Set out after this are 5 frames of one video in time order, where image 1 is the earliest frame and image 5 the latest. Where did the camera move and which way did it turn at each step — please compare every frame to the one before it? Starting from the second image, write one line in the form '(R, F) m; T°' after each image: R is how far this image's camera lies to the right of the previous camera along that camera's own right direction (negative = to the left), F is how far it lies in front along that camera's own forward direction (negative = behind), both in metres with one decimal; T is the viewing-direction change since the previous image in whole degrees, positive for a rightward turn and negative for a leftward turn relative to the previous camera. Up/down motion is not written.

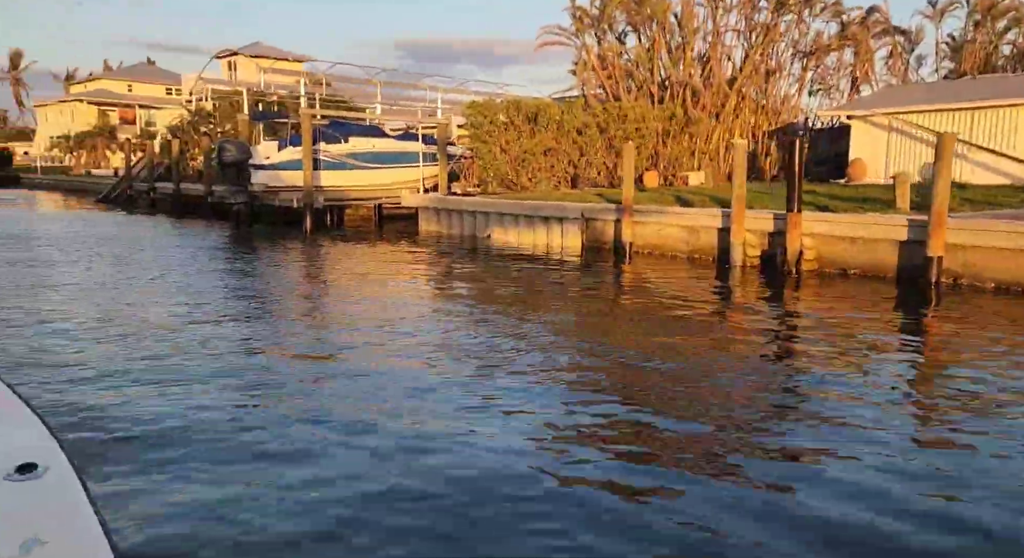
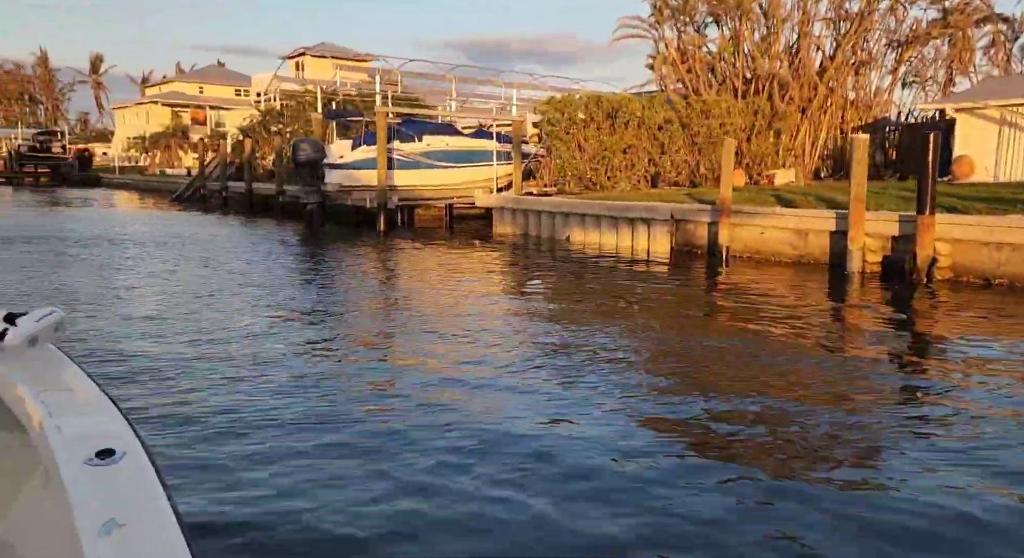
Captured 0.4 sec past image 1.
(-0.2, +0.4) m; -4°
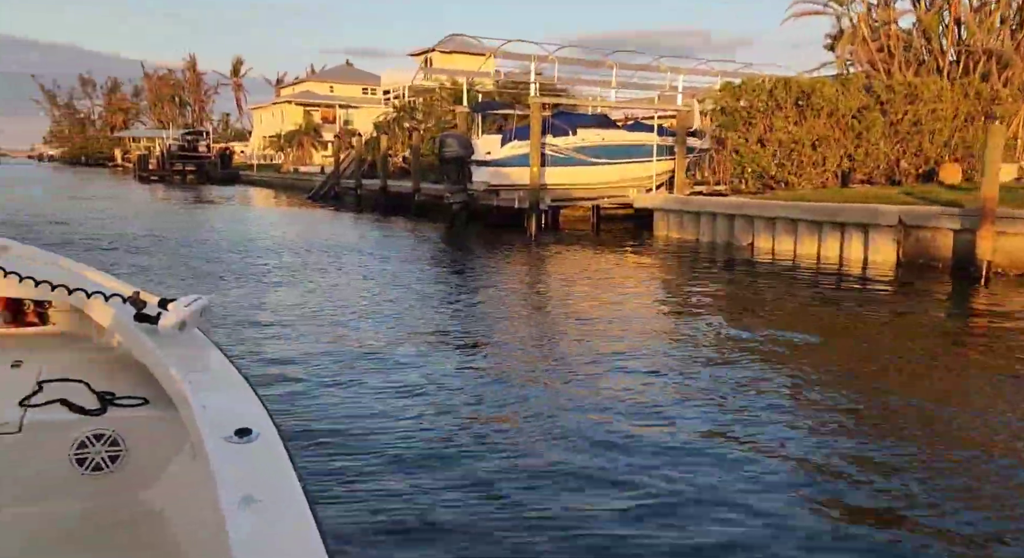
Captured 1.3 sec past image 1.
(-0.4, +1.0) m; -8°
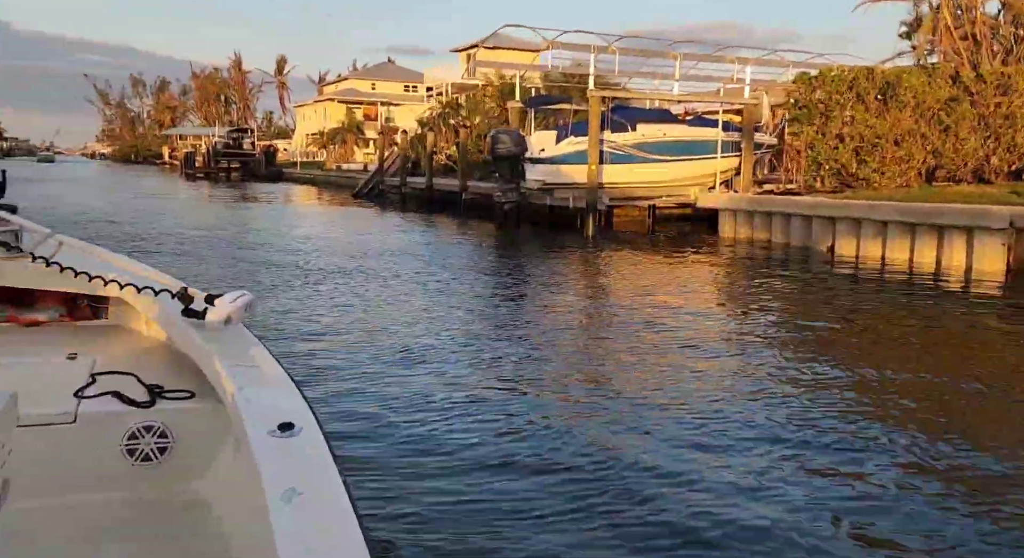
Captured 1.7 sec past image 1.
(-0.2, +0.5) m; -3°
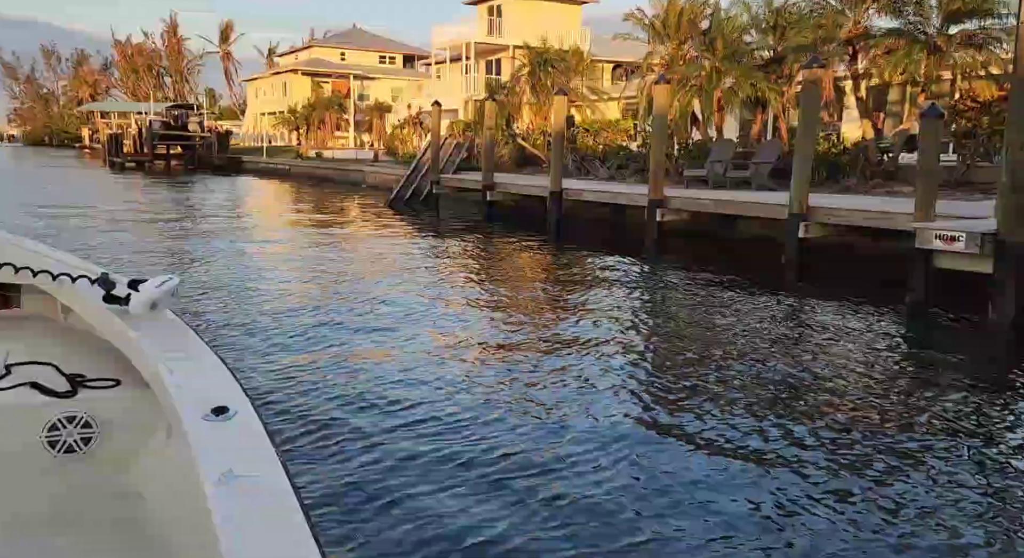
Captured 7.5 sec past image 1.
(-2.4, +7.0) m; +4°
